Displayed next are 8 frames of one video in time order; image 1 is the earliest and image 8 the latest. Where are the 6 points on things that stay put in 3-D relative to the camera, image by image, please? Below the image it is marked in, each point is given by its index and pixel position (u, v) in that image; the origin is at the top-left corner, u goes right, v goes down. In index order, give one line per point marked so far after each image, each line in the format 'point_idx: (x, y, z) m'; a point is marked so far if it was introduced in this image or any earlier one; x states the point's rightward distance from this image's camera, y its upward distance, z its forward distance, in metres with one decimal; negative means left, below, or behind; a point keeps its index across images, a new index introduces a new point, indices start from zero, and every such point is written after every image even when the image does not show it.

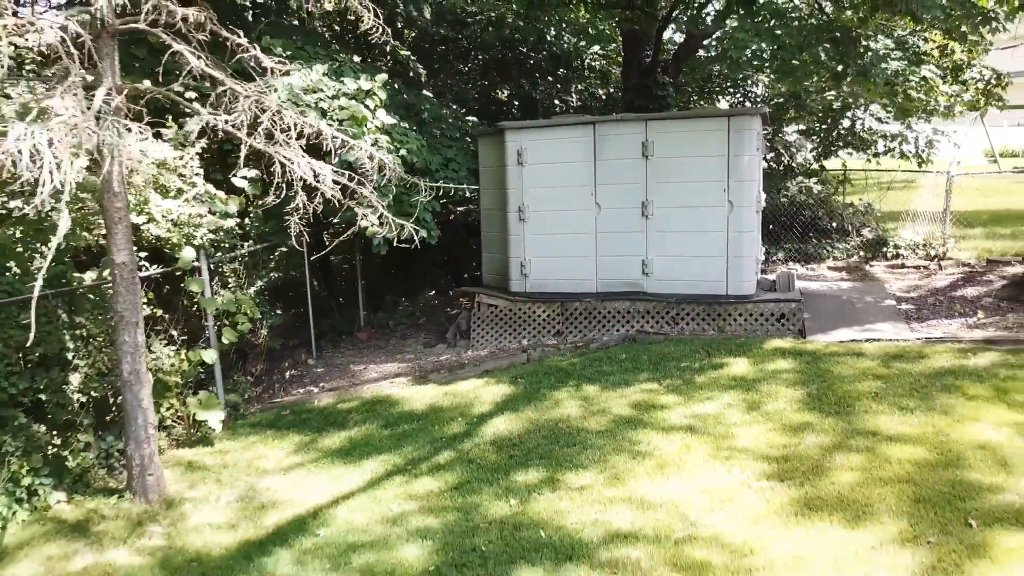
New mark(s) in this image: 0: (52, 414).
0: (-2.1, -0.6, +4.8) m
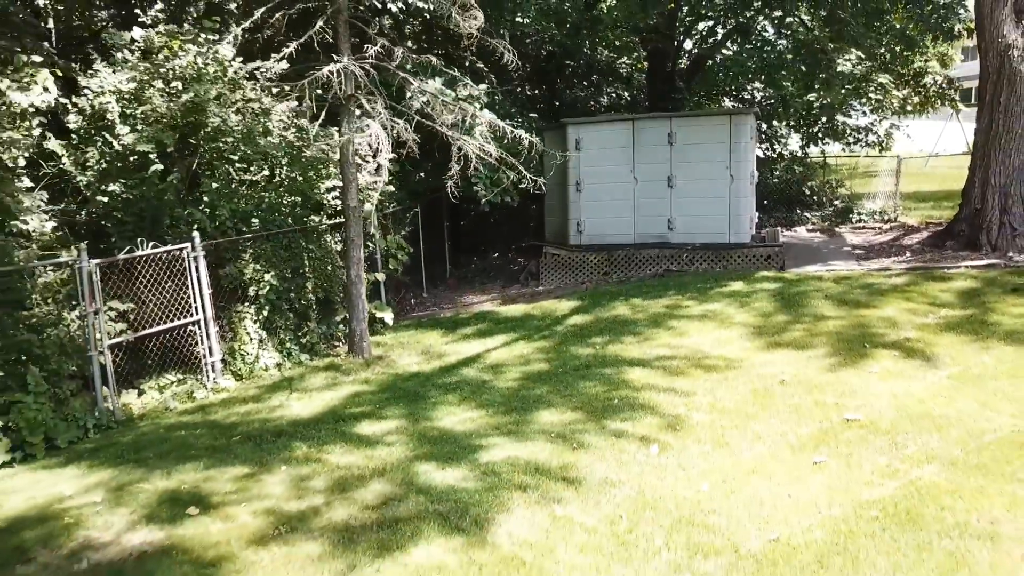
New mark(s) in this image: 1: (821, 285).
0: (-1.6, -0.1, +7.5) m
1: (+2.4, 0.0, +8.2) m
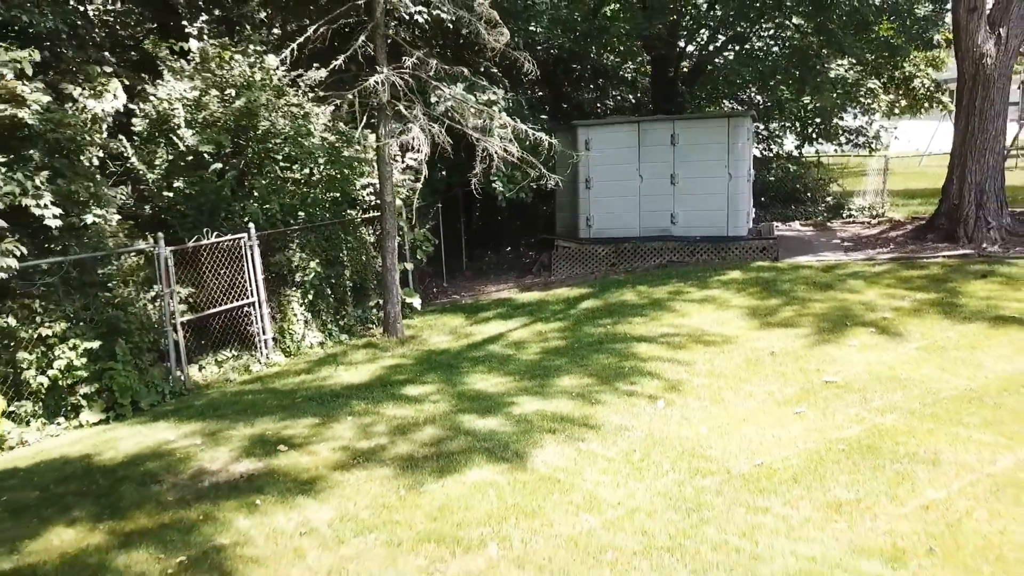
0: (-1.4, 0.0, +8.3) m
1: (+2.6, +0.1, +9.0) m
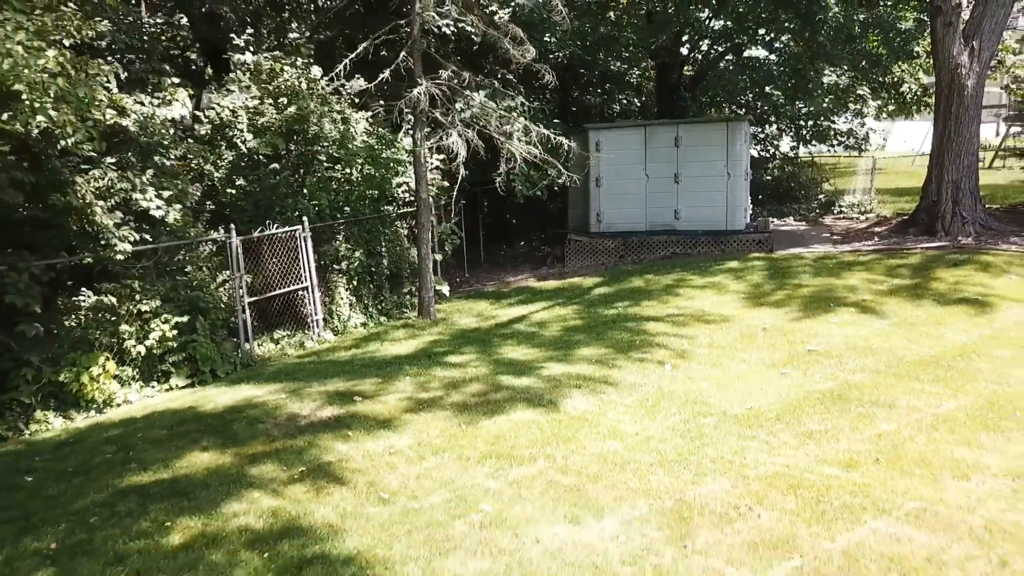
0: (-1.2, +0.1, +9.3) m
1: (+2.8, +0.2, +9.9) m
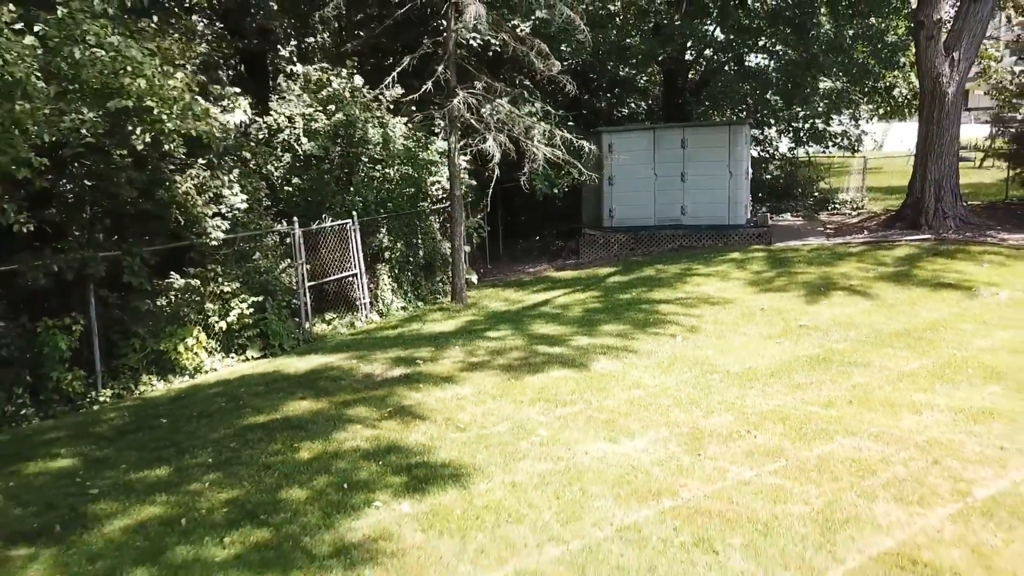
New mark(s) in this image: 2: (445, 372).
0: (-1.0, +0.2, +10.3) m
1: (+3.0, +0.4, +10.9) m
2: (-0.4, -0.5, +6.1) m
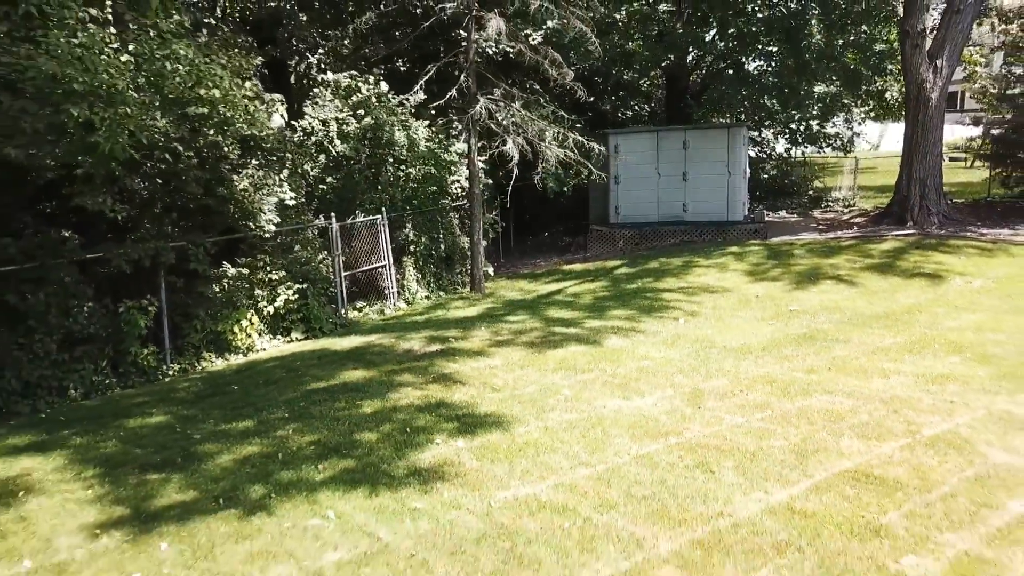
0: (-0.8, +0.3, +11.1) m
1: (+3.2, +0.5, +11.8) m
2: (-0.2, -0.4, +6.9) m
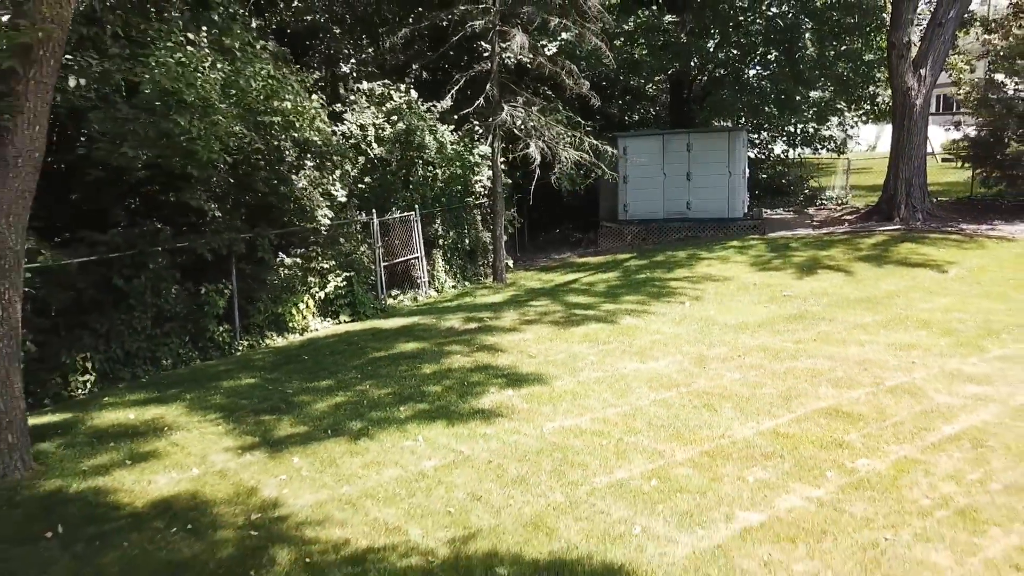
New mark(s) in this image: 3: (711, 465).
0: (-0.6, +0.4, +12.1) m
1: (+3.4, +0.6, +12.8) m
2: (0.0, -0.3, +8.0) m
3: (+0.8, -0.7, +4.0) m
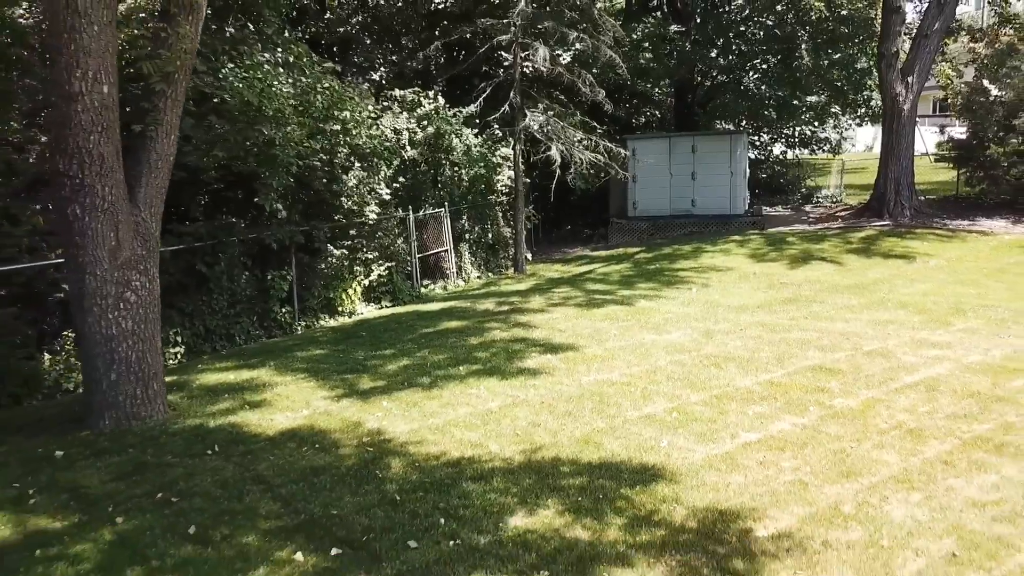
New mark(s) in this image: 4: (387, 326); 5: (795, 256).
0: (-0.4, +0.5, +13.2) m
1: (+3.6, +0.7, +13.9) m
2: (+0.2, -0.2, +9.0) m
3: (+1.0, -0.6, +5.1) m
4: (-1.1, -0.3, +8.7) m
5: (+3.4, +0.4, +12.3) m
